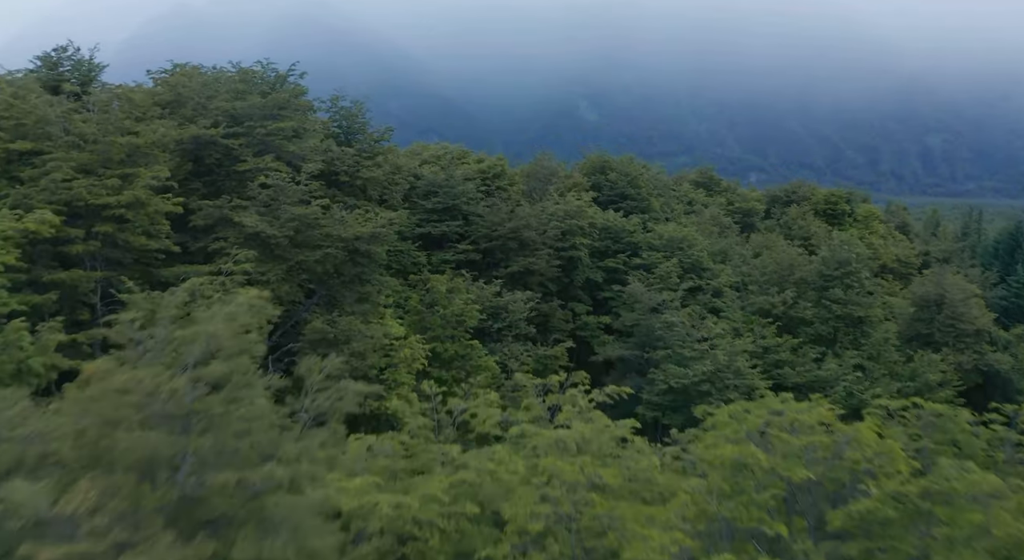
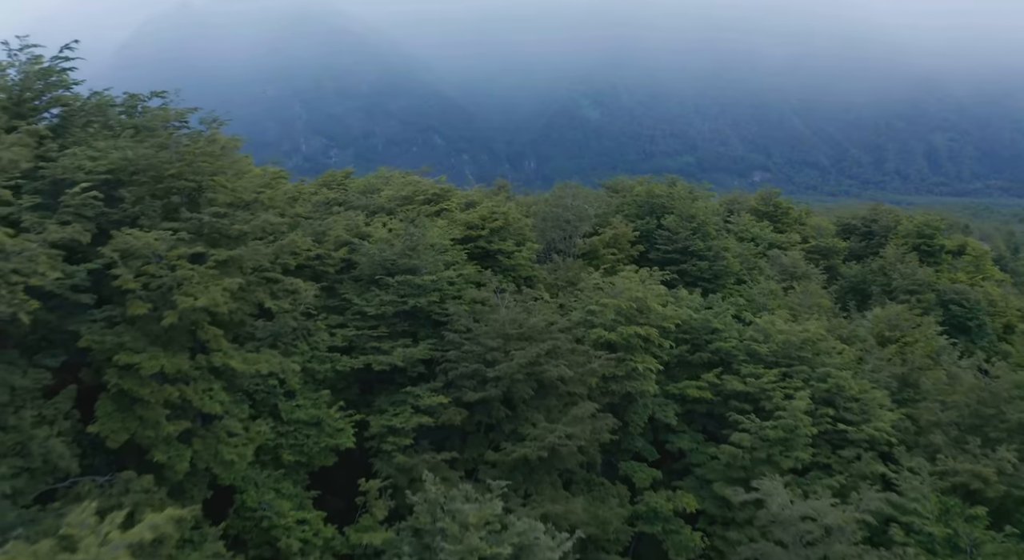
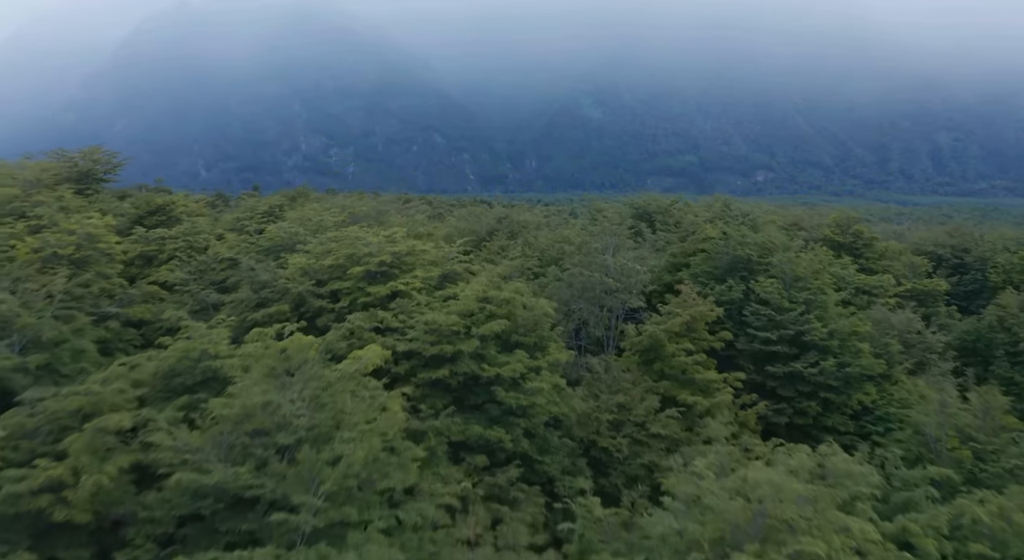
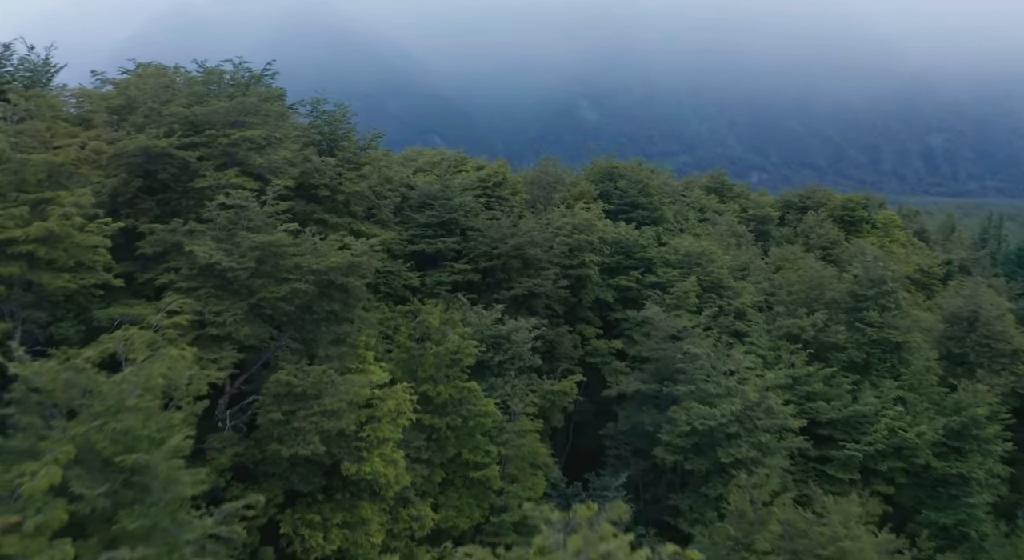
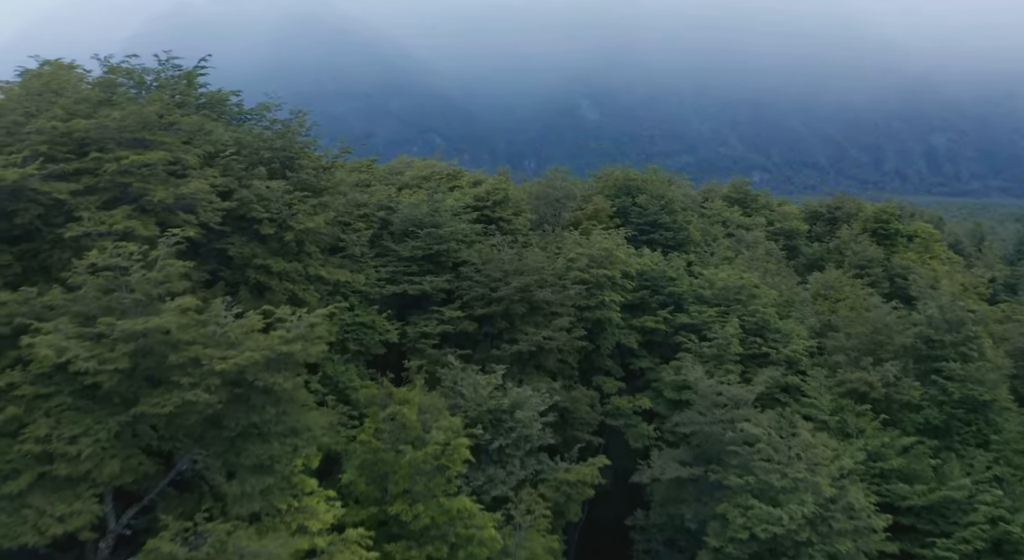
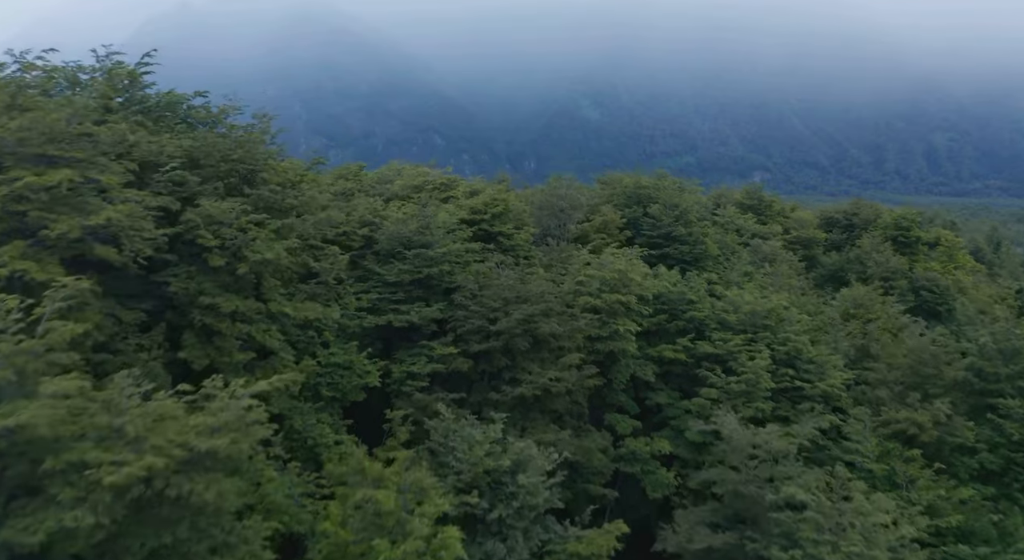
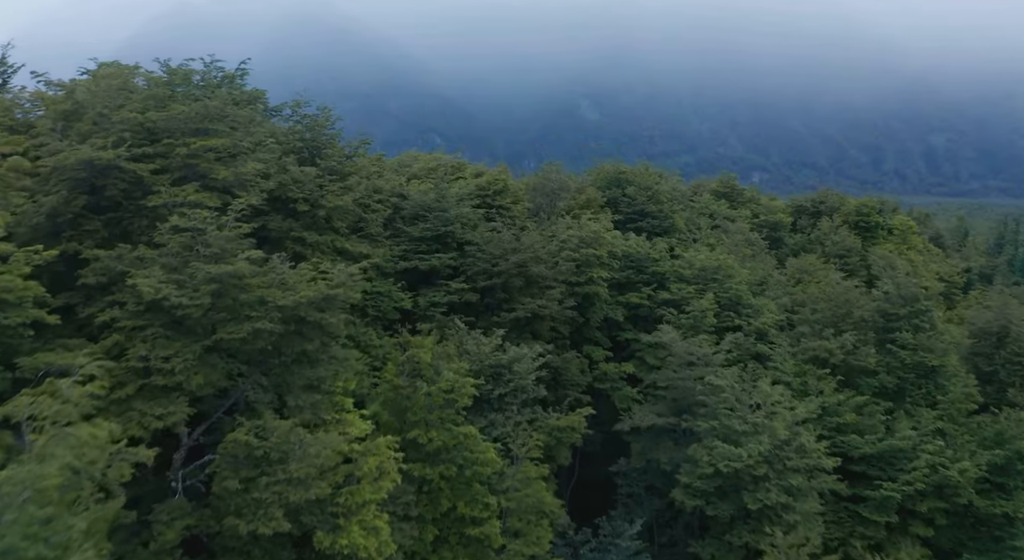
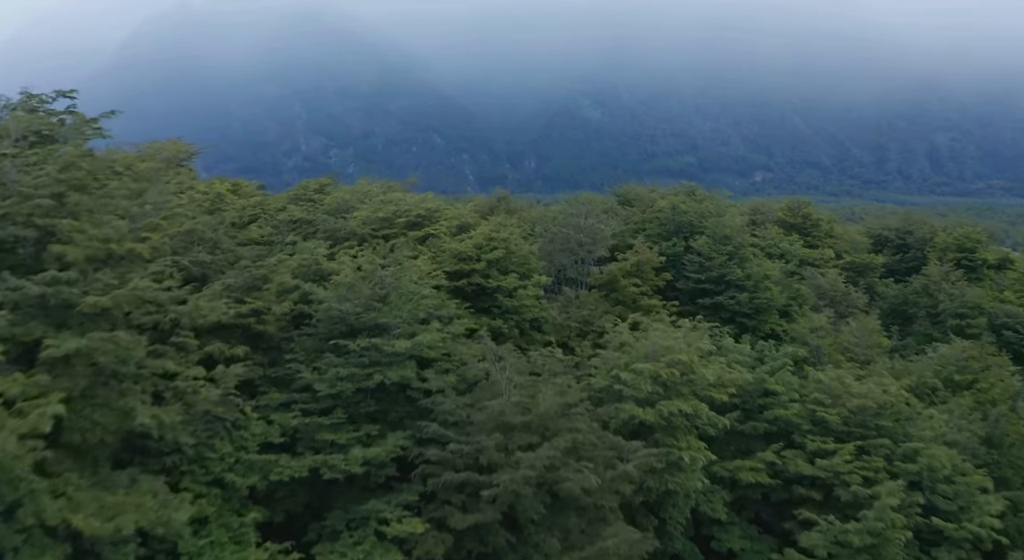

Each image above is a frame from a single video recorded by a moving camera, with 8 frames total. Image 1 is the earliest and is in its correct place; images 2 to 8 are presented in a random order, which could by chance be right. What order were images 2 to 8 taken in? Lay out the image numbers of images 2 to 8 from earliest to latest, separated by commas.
4, 7, 5, 6, 2, 8, 3
